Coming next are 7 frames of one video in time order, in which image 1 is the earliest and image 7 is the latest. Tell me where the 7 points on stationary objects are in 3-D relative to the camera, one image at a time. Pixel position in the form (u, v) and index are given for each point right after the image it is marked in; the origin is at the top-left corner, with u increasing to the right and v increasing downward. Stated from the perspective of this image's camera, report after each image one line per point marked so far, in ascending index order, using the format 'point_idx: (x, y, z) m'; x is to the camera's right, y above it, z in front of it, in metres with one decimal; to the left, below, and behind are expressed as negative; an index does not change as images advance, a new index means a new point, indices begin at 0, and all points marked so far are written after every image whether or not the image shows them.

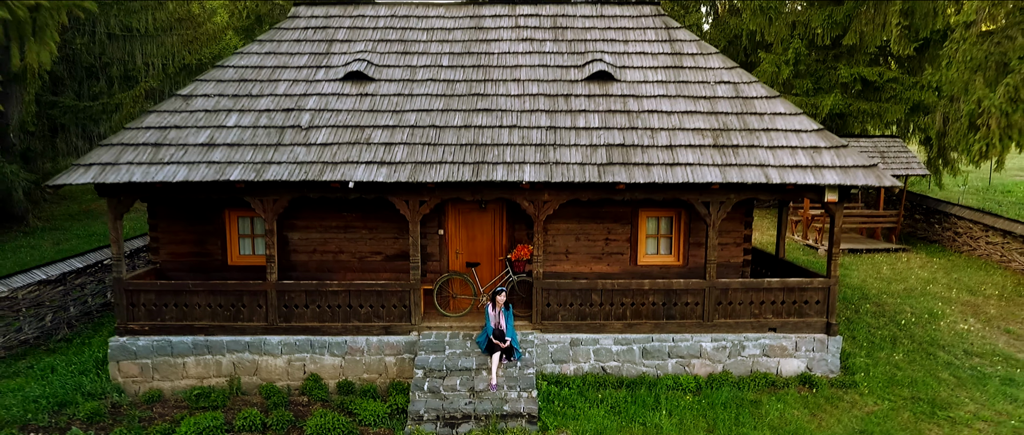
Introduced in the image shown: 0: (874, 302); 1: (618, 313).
0: (+6.5, -1.5, +9.7) m
1: (+1.4, -1.3, +7.3) m
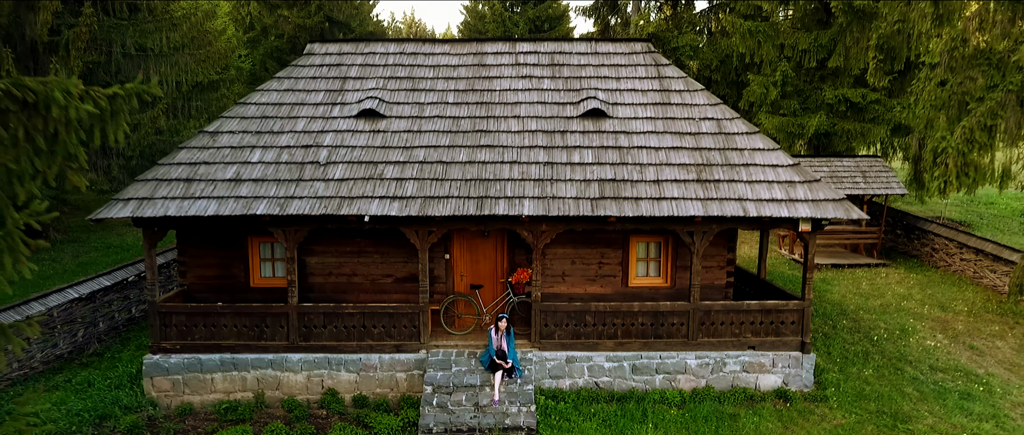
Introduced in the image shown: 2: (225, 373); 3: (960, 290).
0: (+6.5, -1.9, +10.4) m
1: (+1.4, -1.7, +8.0) m
2: (-4.2, -2.3, +7.8) m
3: (+9.4, -1.5, +11.4) m
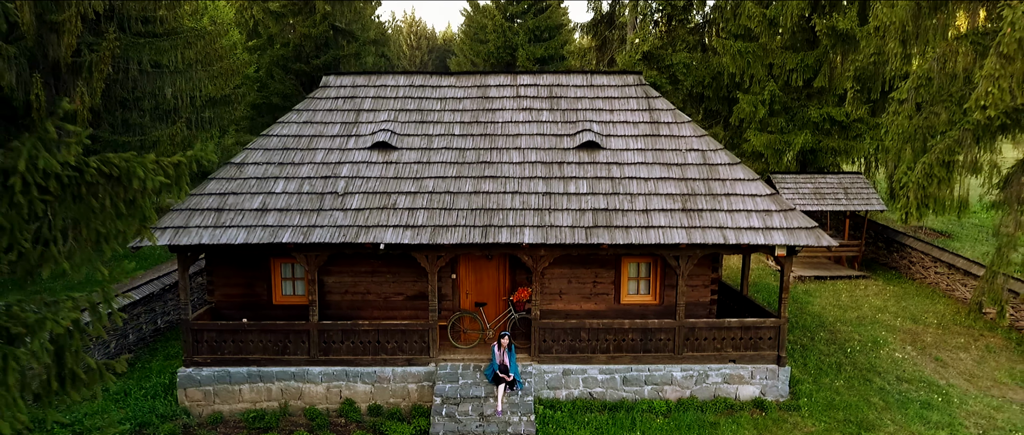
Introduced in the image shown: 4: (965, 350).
0: (+6.5, -2.3, +11.1) m
1: (+1.5, -2.1, +8.8) m
2: (-4.1, -2.7, +8.6) m
3: (+9.4, -1.9, +12.1) m
4: (+8.6, -2.5, +10.3) m
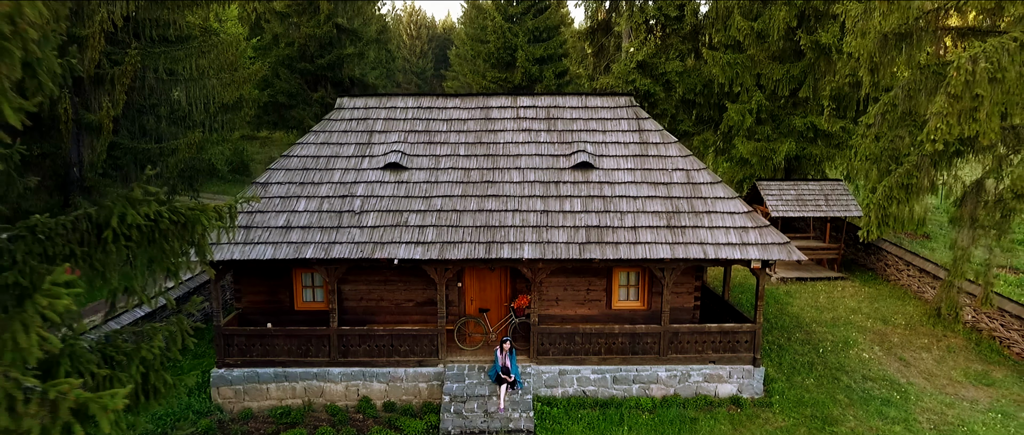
0: (+6.5, -2.5, +12.1) m
1: (+1.5, -2.4, +9.7) m
2: (-4.1, -2.9, +9.5) m
3: (+9.5, -2.1, +13.1) m
4: (+8.6, -2.7, +11.2) m
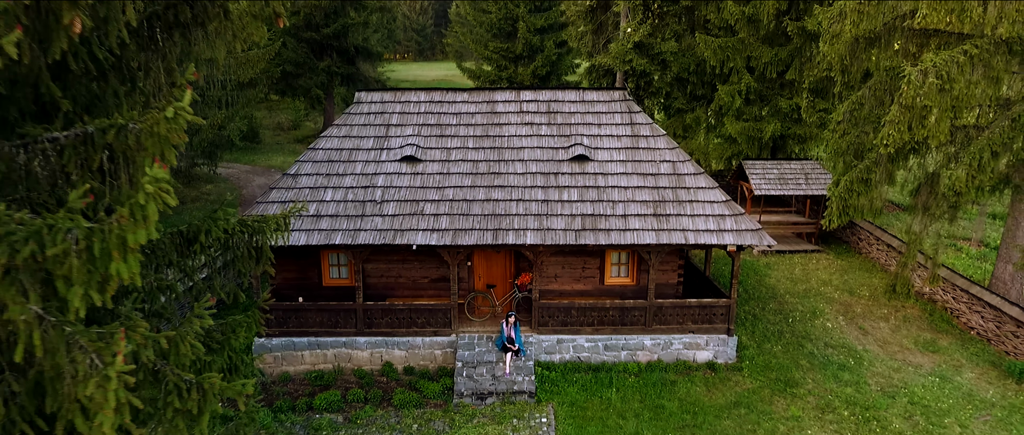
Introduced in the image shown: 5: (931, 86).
0: (+6.6, -2.1, +13.4) m
1: (+1.6, -2.1, +11.0) m
2: (-4.0, -2.7, +10.9) m
3: (+9.5, -1.6, +14.4) m
4: (+8.7, -2.4, +12.6) m
5: (+6.7, +2.1, +8.6) m
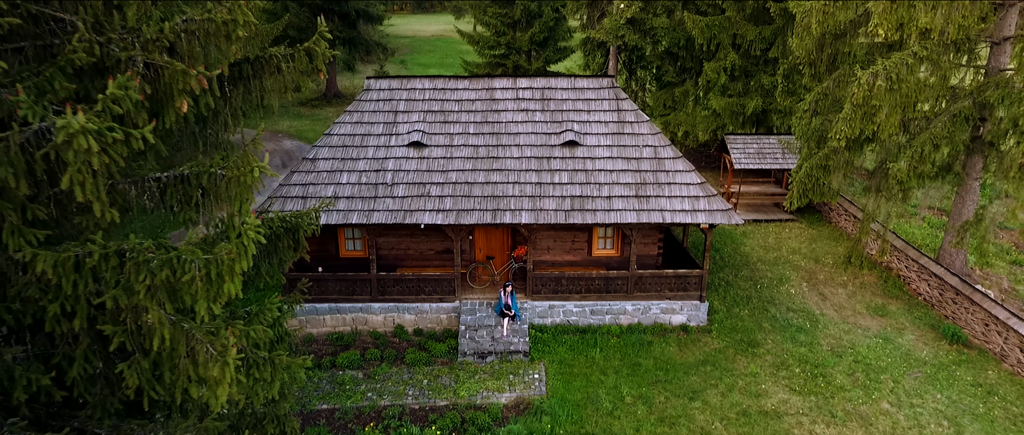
0: (+6.5, -1.4, +14.8) m
1: (+1.5, -1.7, +12.4) m
2: (-4.1, -2.2, +12.4) m
3: (+9.5, -0.8, +15.7) m
4: (+8.6, -1.8, +14.0) m
5: (+6.6, +2.3, +9.7) m
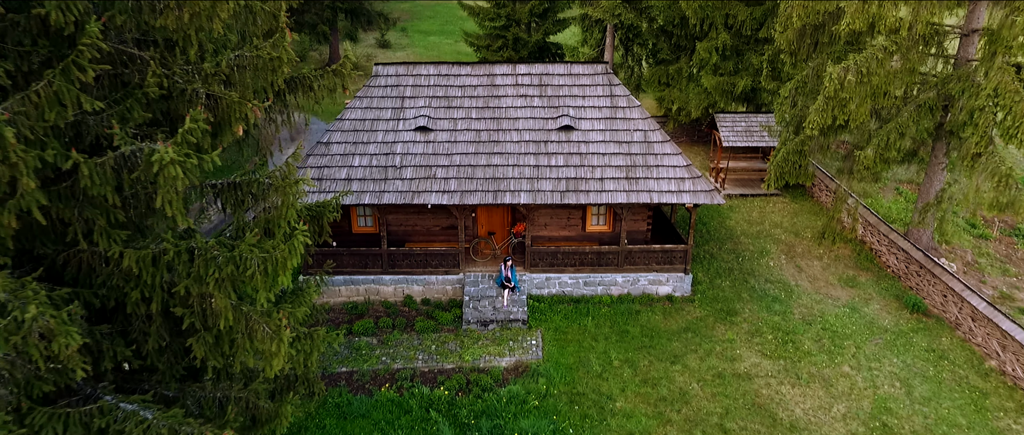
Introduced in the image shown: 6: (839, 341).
0: (+6.5, -0.7, +15.9) m
1: (+1.5, -1.2, +13.5) m
2: (-4.1, -1.7, +13.5) m
3: (+9.4, -0.1, +16.7) m
4: (+8.6, -1.2, +15.1) m
5: (+6.6, +2.6, +10.5) m
6: (+7.4, -2.8, +12.2) m
